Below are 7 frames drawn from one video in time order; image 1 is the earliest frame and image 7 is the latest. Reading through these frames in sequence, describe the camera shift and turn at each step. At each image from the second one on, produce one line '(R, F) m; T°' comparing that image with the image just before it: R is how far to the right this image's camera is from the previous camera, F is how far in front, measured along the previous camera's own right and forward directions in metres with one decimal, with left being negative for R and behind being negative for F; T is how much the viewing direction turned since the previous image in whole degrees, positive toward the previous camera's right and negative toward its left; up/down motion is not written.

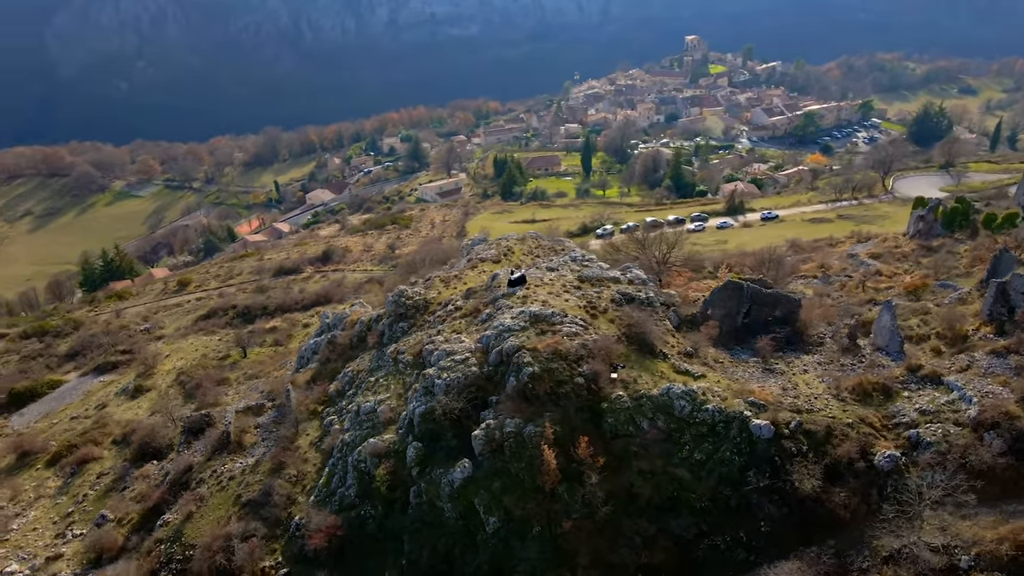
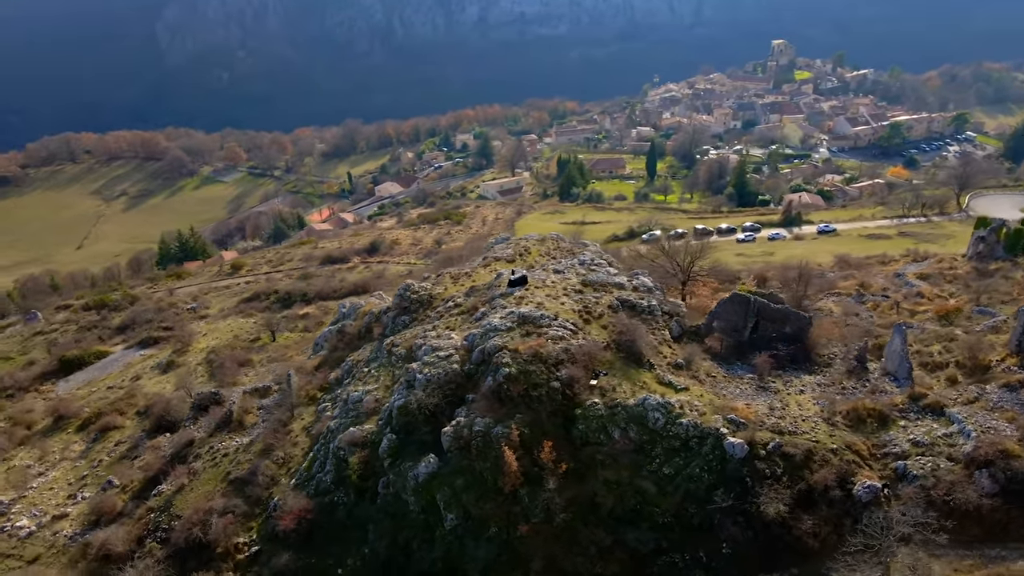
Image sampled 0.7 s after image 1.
(+2.5, +0.1) m; -6°
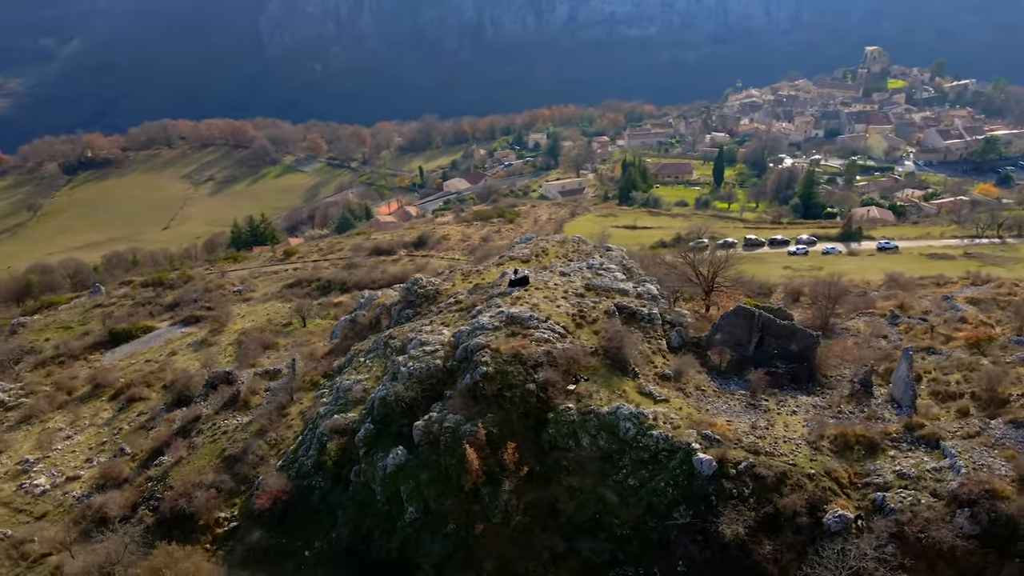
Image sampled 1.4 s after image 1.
(+2.5, +0.1) m; -6°
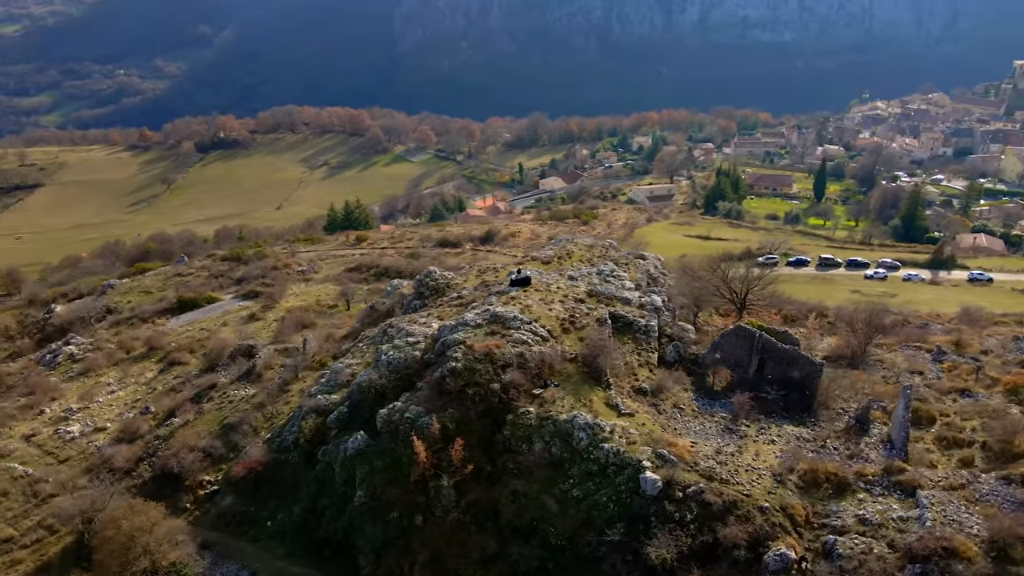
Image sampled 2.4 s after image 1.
(+3.6, +0.3) m; -8°
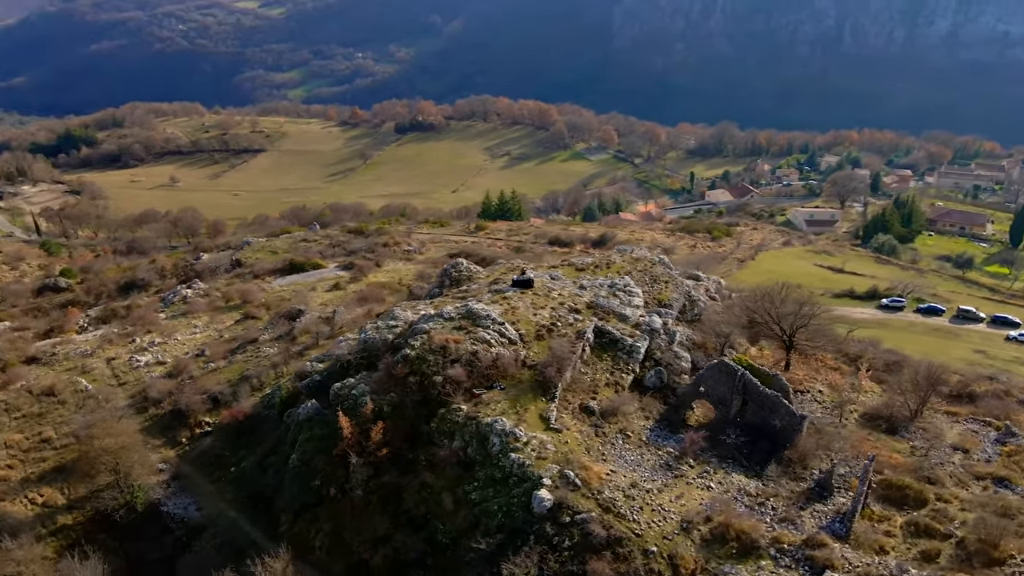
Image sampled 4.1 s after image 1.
(+6.0, +0.7) m; -14°
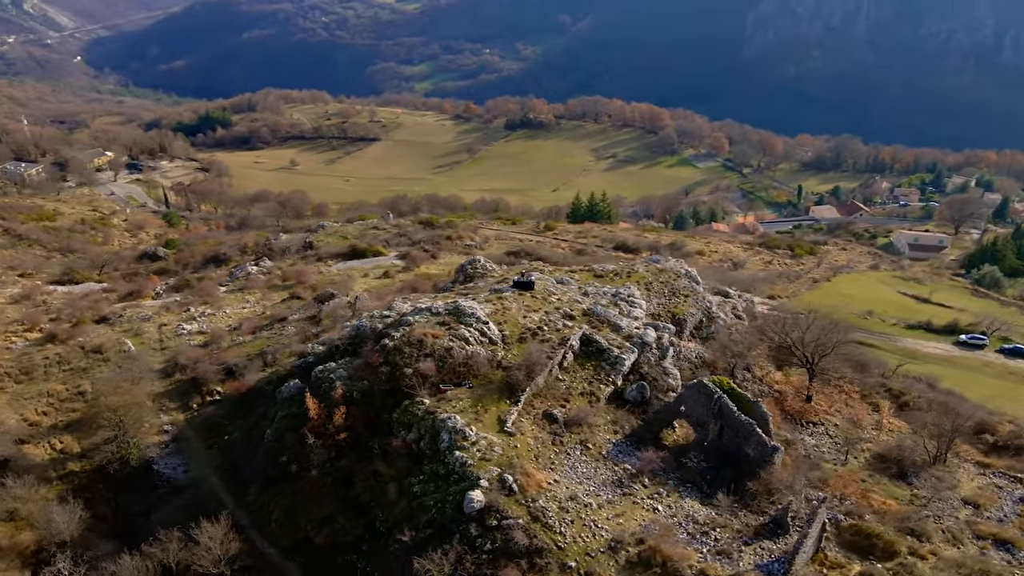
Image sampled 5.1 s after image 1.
(+3.6, +0.2) m; -8°
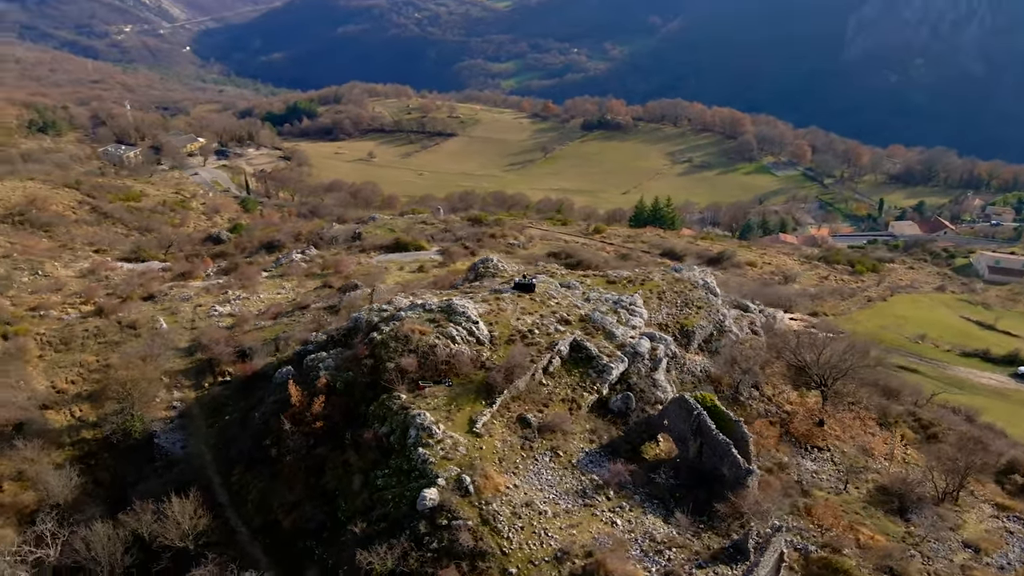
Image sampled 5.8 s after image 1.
(+2.5, +0.2) m; -6°
